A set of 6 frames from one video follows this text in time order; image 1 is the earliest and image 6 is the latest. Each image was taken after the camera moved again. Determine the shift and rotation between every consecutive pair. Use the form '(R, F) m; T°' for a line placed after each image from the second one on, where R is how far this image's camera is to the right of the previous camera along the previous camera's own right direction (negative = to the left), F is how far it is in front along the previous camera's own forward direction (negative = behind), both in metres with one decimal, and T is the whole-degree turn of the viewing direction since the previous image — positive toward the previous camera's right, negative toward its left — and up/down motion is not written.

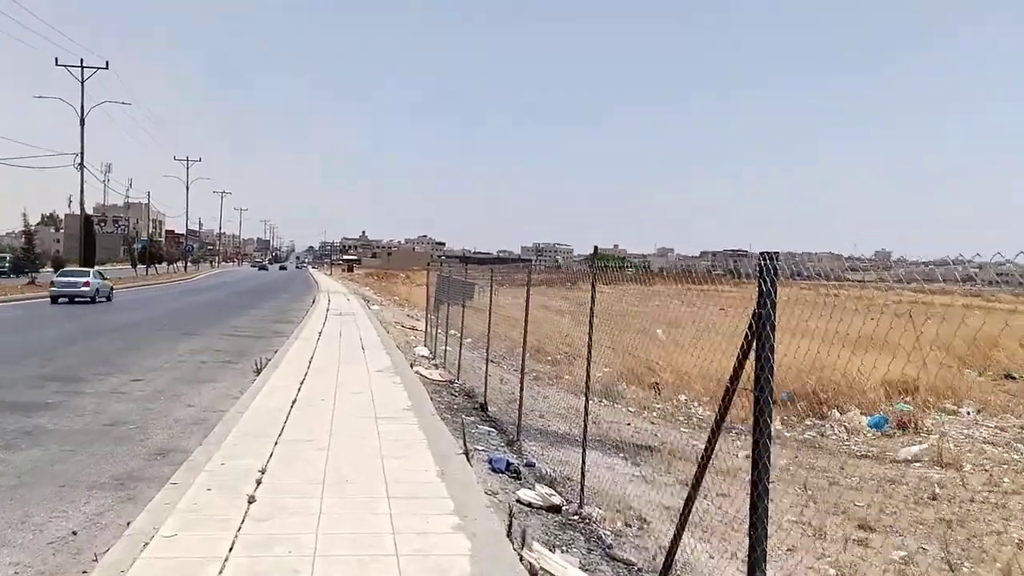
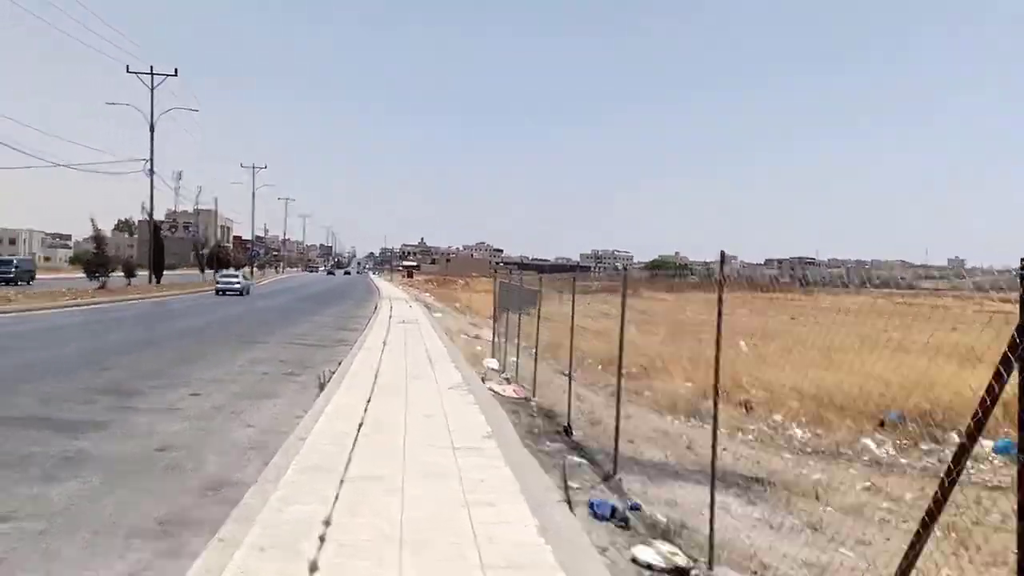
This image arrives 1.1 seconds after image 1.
(-0.3, +1.1) m; -4°
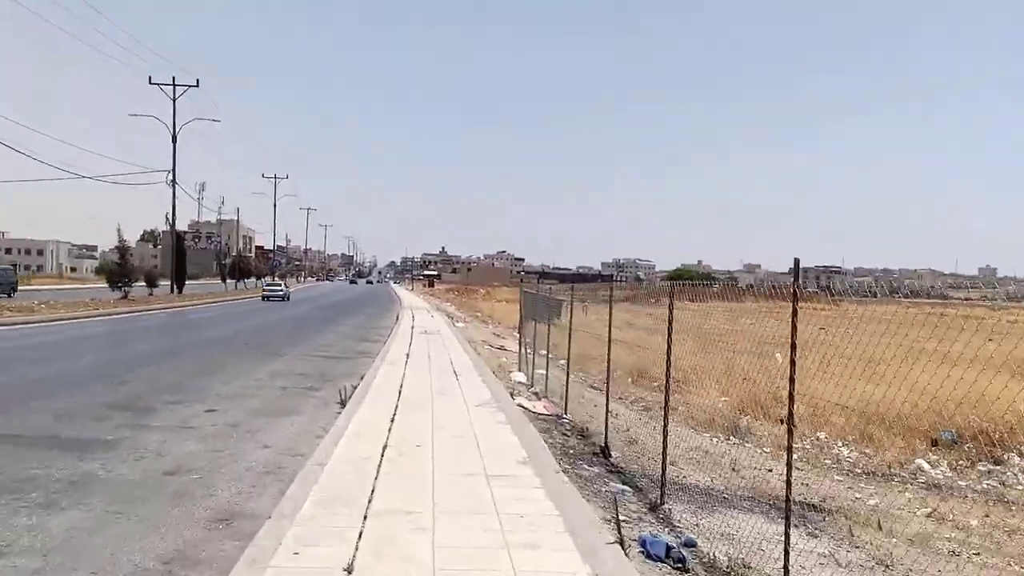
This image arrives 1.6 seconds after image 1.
(-0.1, +0.6) m; -1°
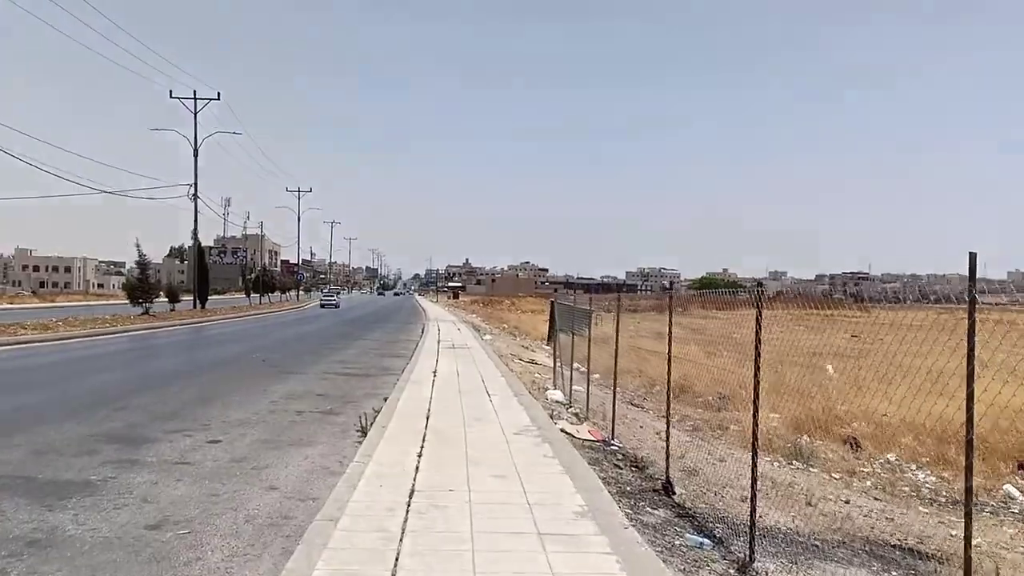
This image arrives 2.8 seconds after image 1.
(-0.2, +1.3) m; -2°
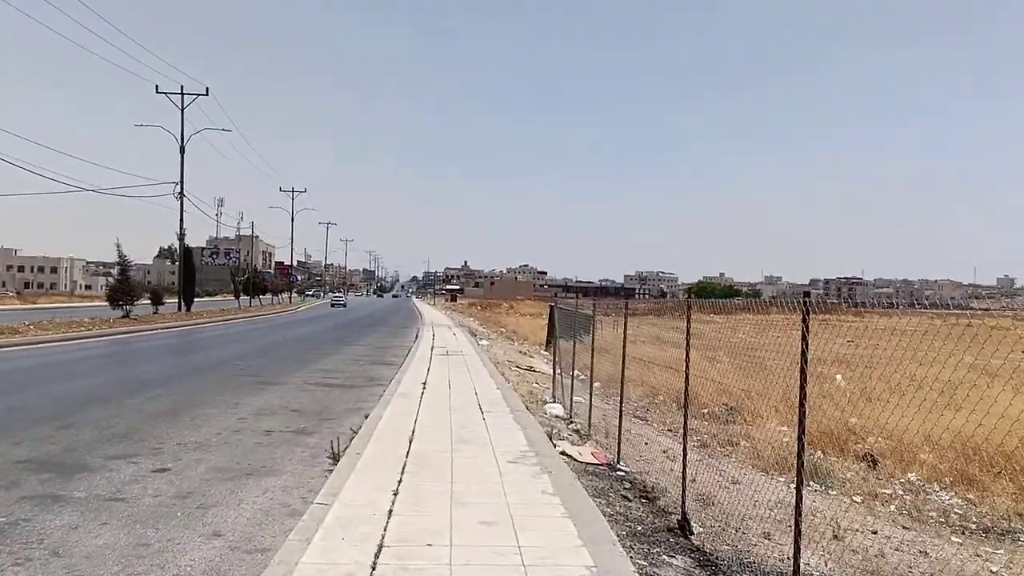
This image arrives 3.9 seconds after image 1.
(0.0, +1.1) m; 0°
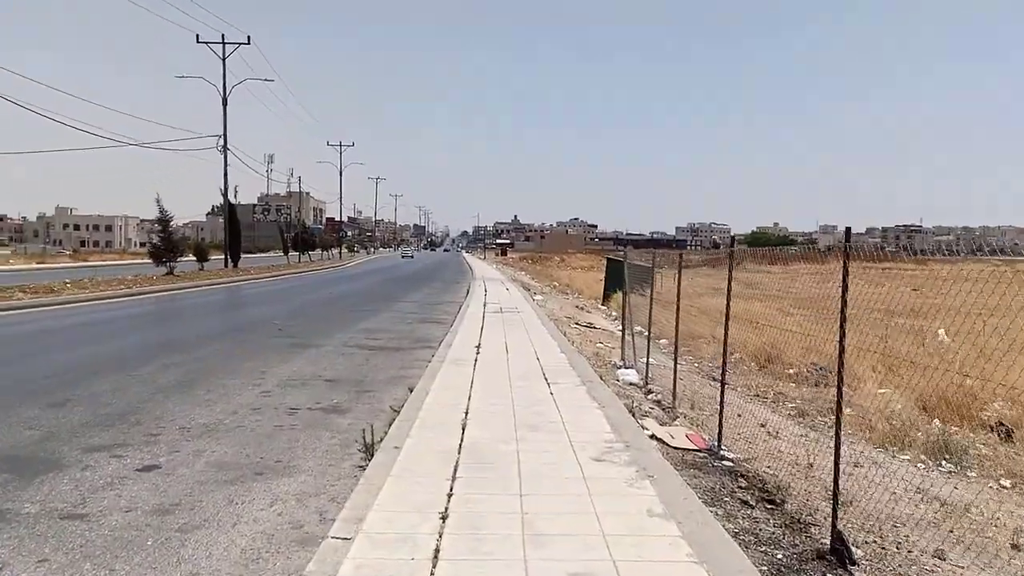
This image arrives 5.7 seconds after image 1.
(-0.2, +1.9) m; -3°
